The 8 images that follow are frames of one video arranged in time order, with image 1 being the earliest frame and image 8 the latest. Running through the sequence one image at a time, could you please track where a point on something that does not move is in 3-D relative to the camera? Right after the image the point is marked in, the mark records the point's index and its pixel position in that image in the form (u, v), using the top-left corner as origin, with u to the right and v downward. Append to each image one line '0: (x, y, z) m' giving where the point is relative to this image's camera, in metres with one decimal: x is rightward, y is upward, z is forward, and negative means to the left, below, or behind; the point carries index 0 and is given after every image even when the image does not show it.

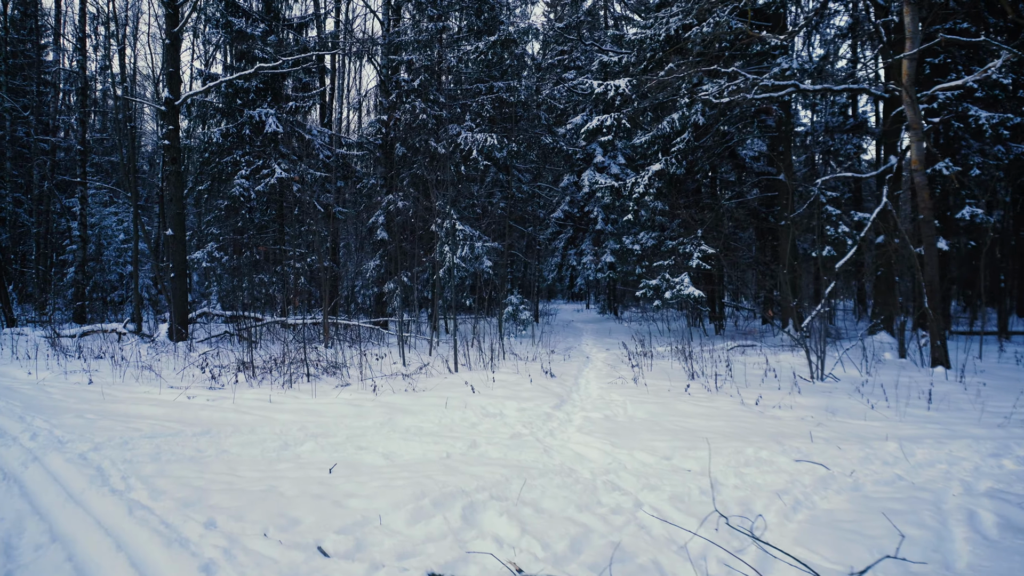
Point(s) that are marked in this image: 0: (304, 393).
0: (-1.8, -0.9, +6.0) m
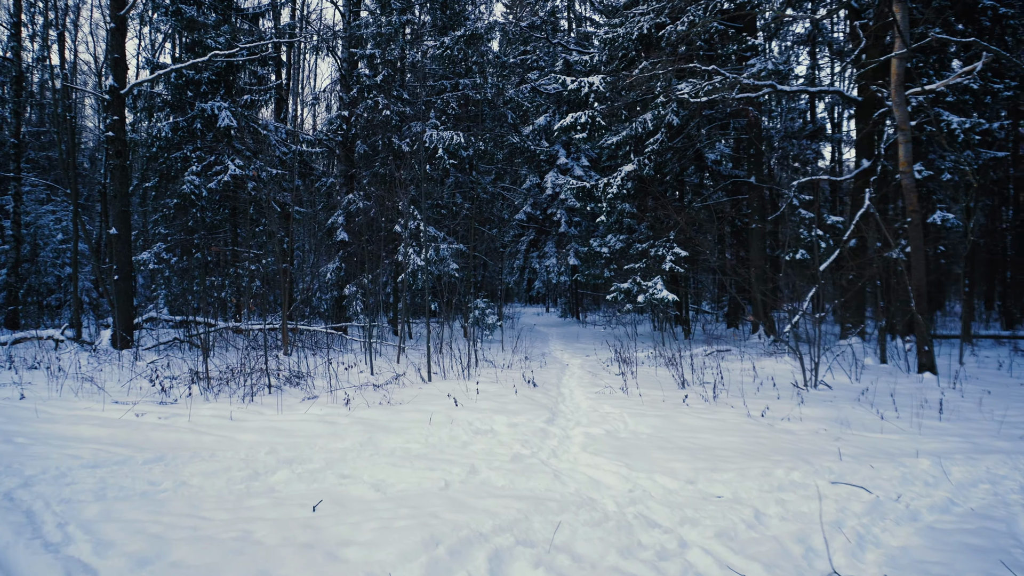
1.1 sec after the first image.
0: (-1.9, -1.0, +5.5) m
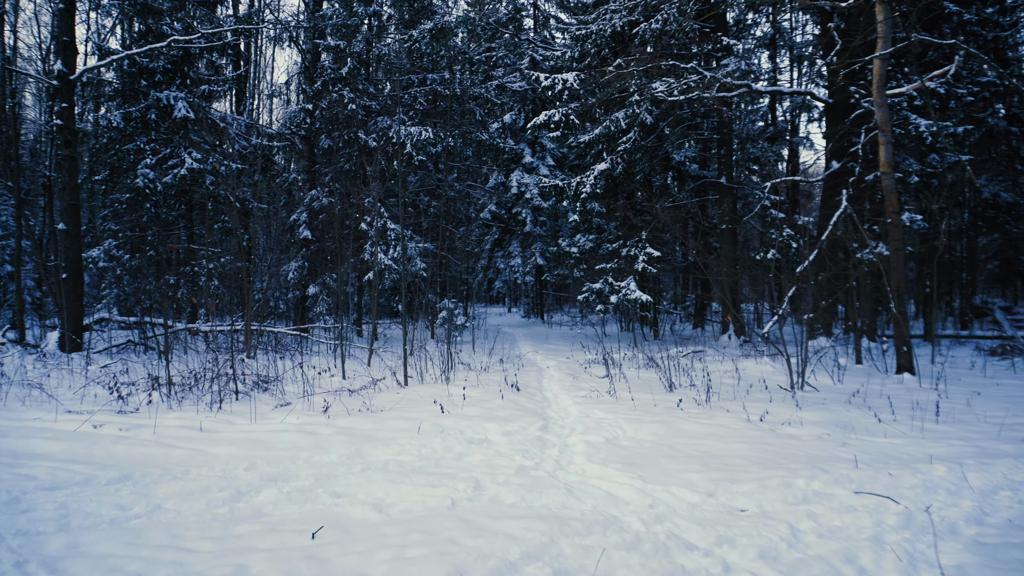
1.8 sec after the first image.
0: (-2.0, -0.9, +5.1) m
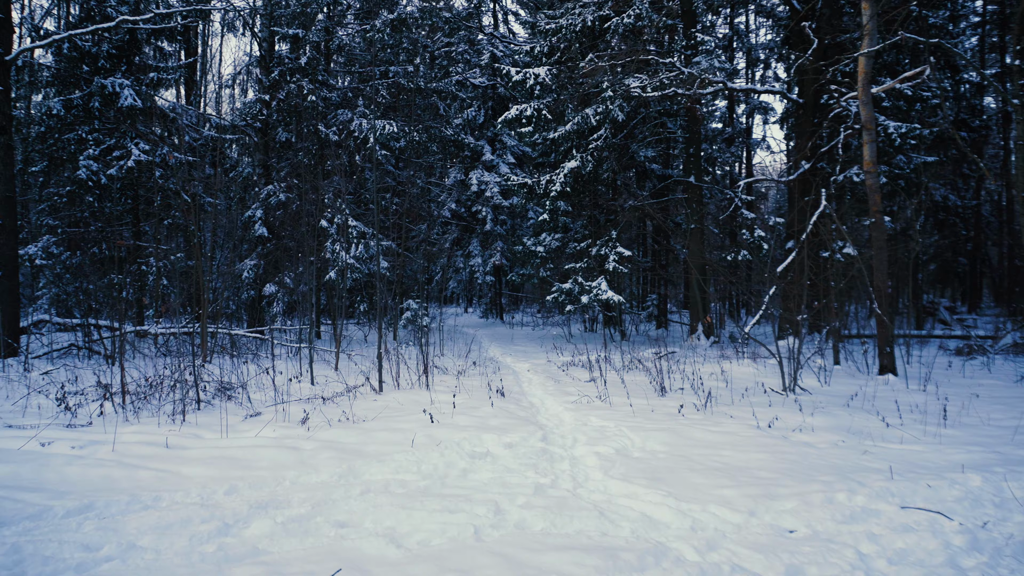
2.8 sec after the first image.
0: (-2.0, -0.9, +4.6) m
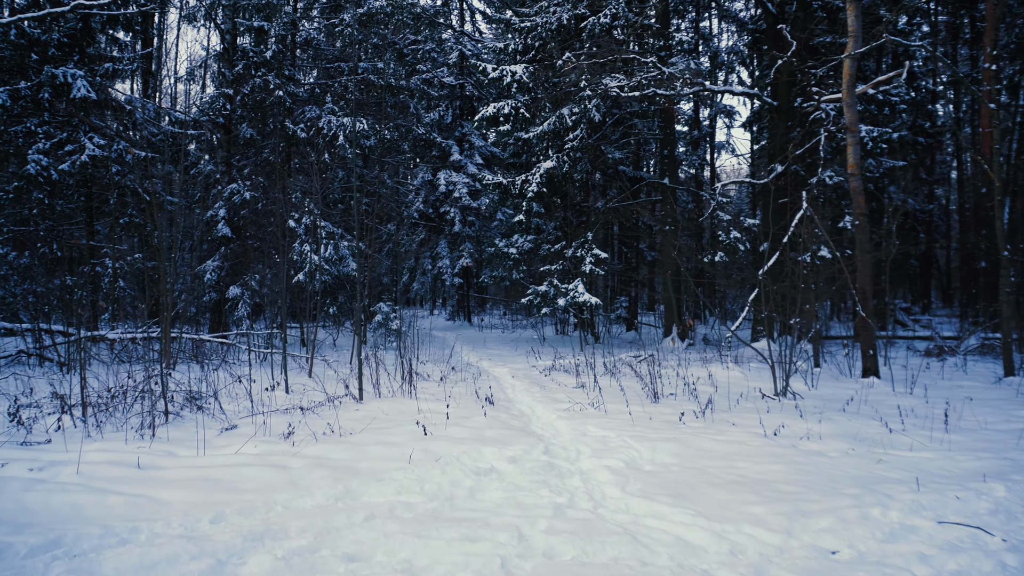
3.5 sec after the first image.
0: (-2.0, -1.0, +4.2) m
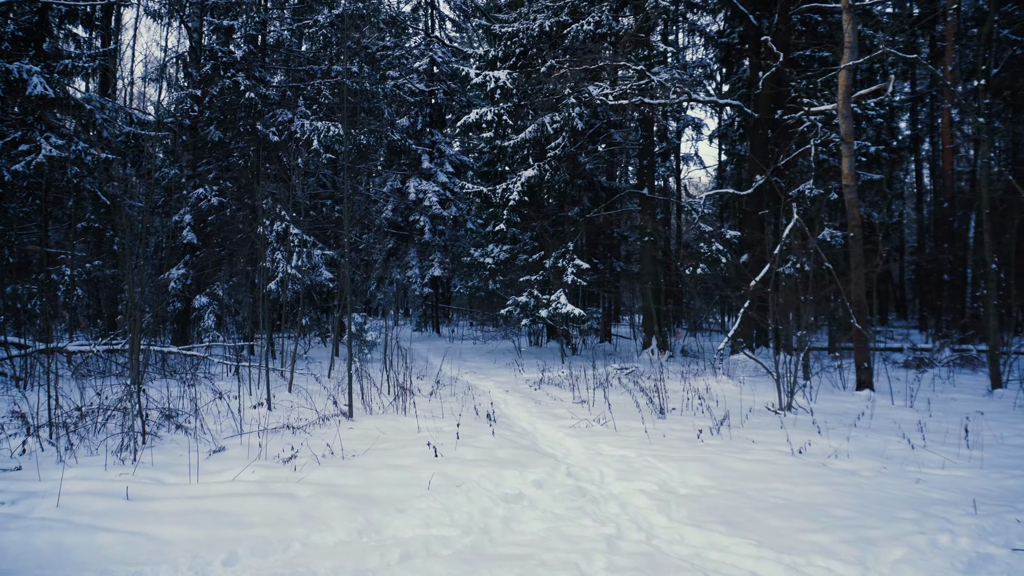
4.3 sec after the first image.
0: (-1.9, -1.0, +3.8) m
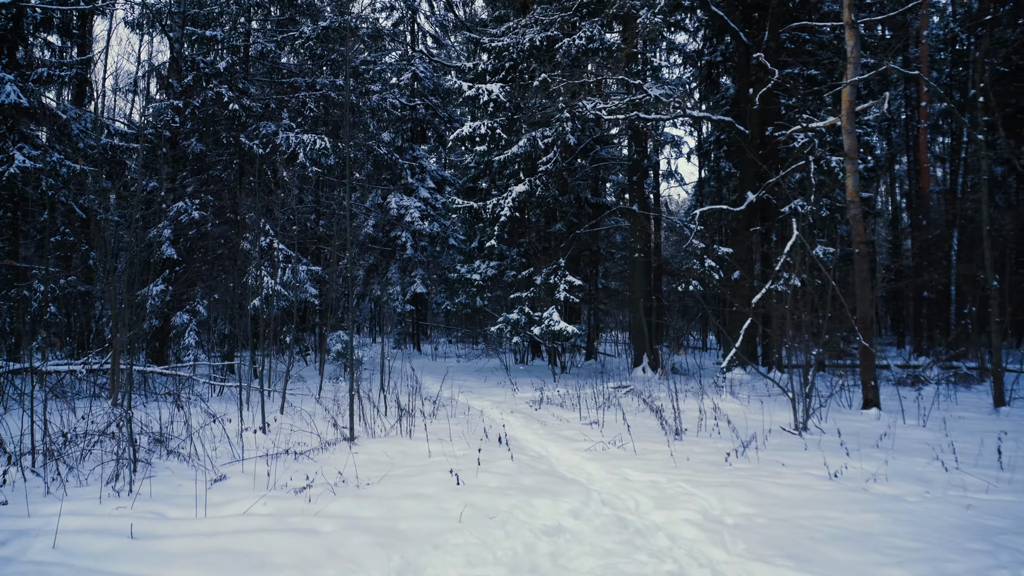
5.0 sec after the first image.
0: (-1.7, -1.1, +3.5) m
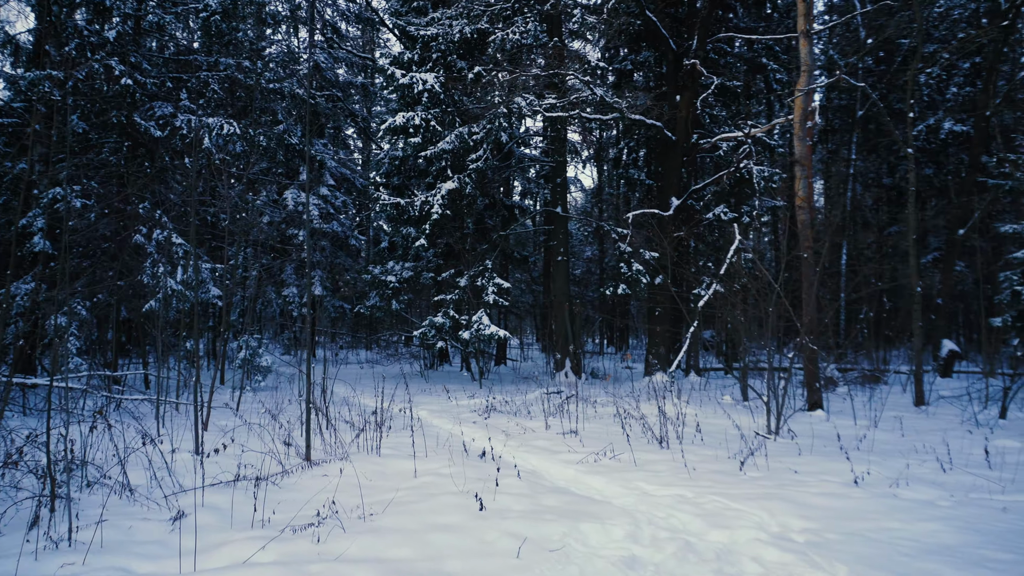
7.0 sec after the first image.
0: (-1.5, -1.1, +2.8) m
